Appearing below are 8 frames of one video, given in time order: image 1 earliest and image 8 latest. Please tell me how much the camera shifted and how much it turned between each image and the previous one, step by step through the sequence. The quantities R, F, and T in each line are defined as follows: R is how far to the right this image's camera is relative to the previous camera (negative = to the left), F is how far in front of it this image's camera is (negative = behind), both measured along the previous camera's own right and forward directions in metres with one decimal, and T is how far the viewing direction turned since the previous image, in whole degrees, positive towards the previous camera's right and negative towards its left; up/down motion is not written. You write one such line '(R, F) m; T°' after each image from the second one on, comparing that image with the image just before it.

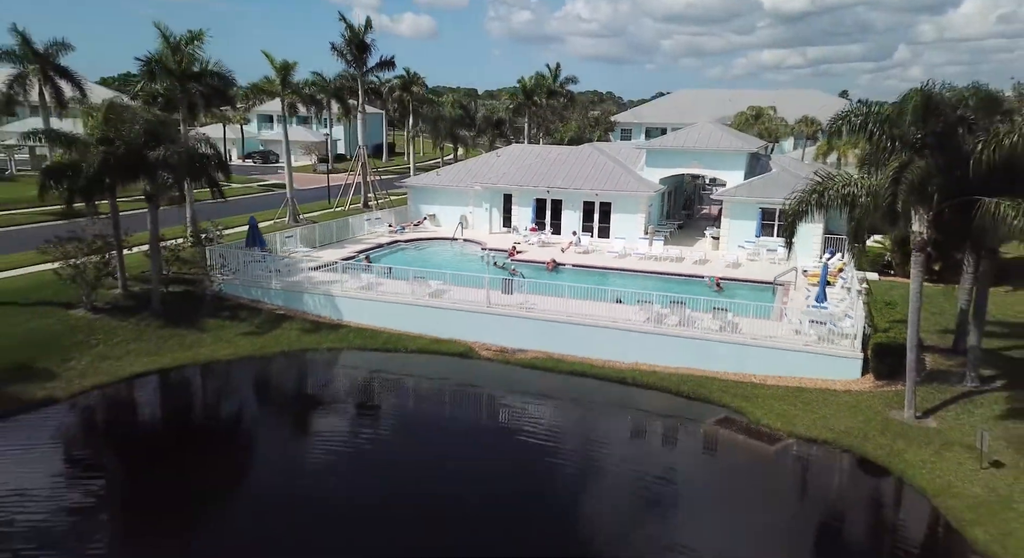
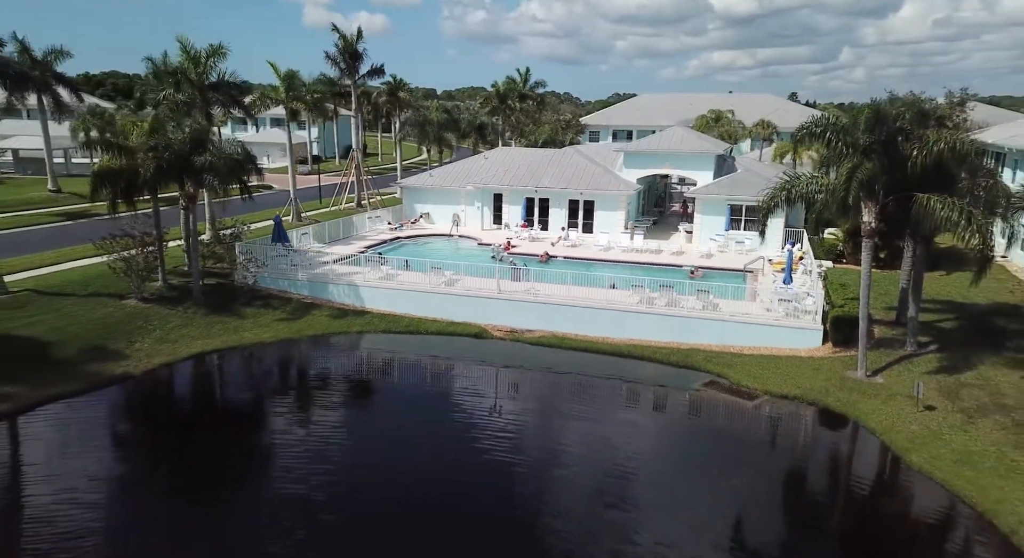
(-1.7, -2.7) m; +3°
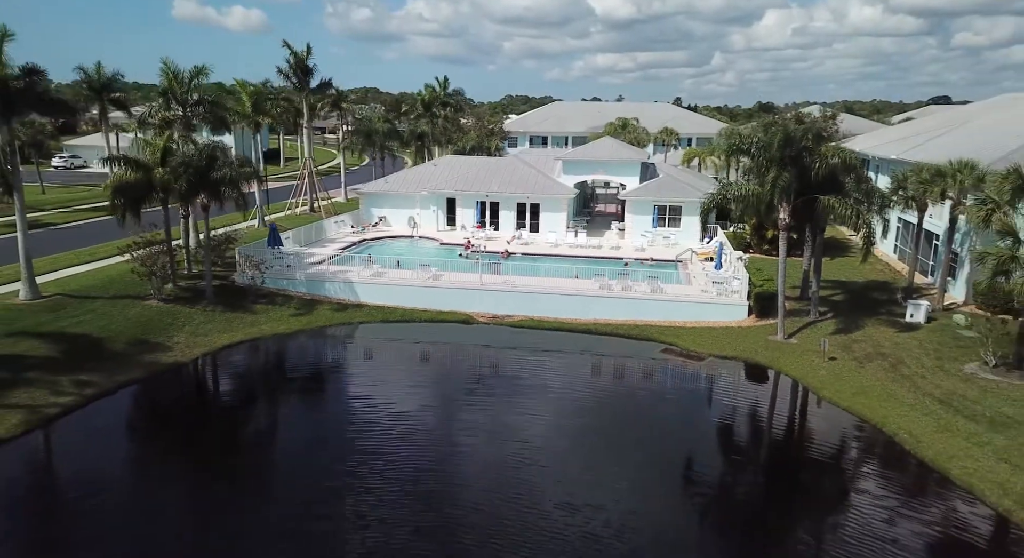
(-3.4, -3.7) m; +9°
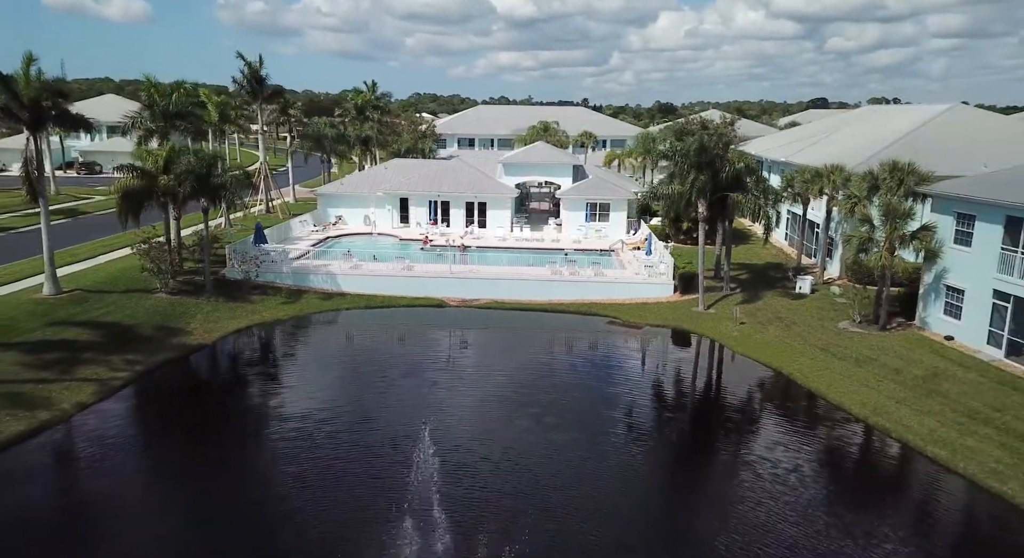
(-2.5, -4.3) m; +8°
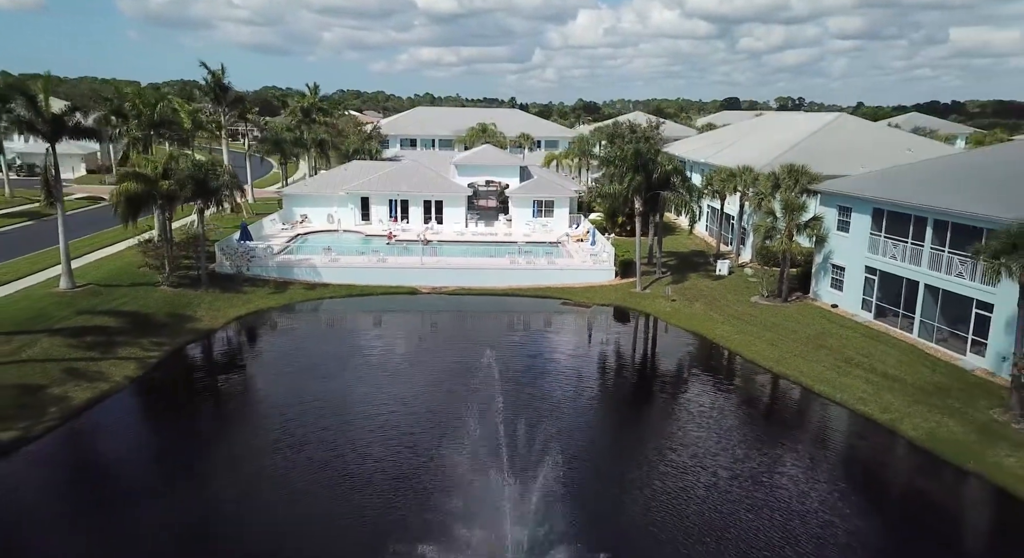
(-1.9, -4.3) m; +6°
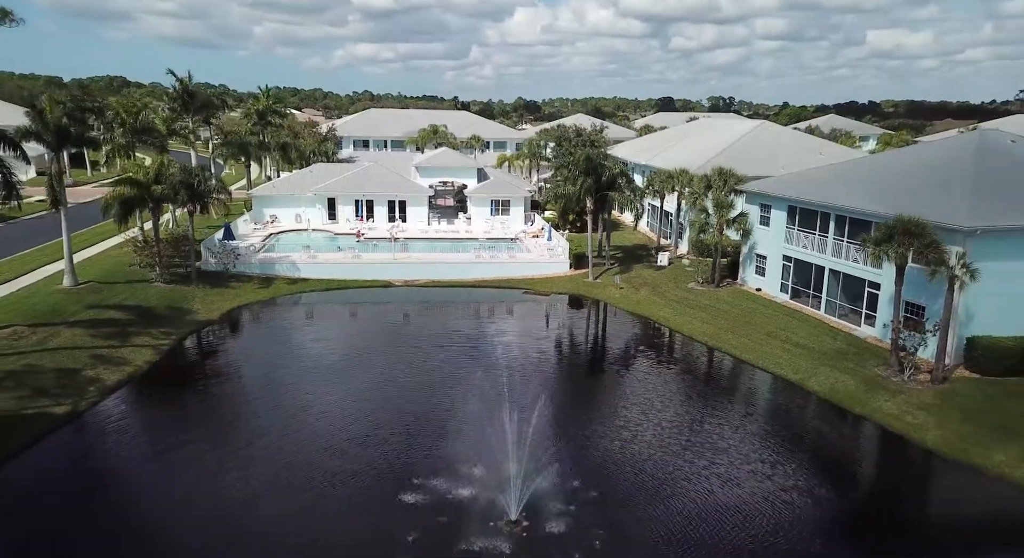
(-1.3, -3.6) m; +5°
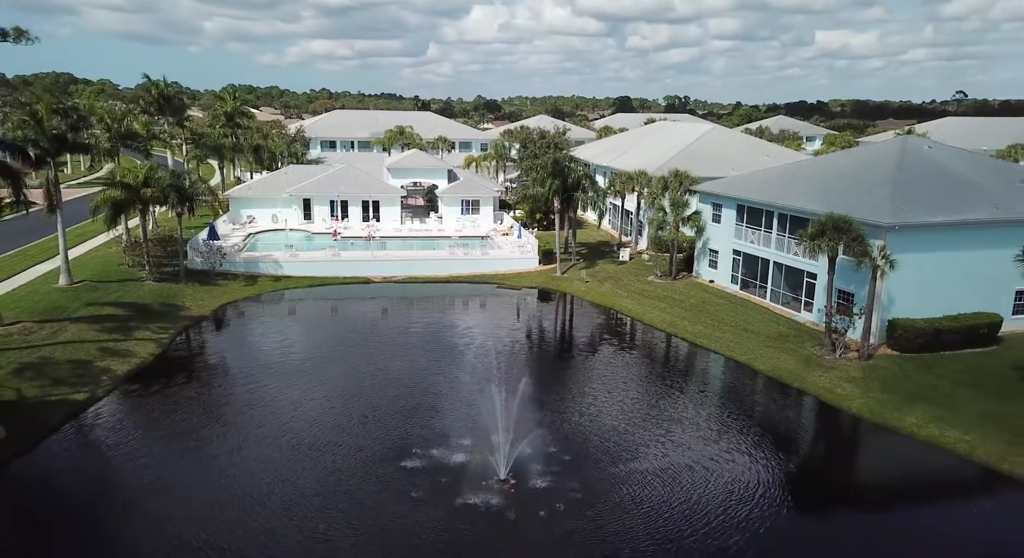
(-0.7, -2.5) m; +3°
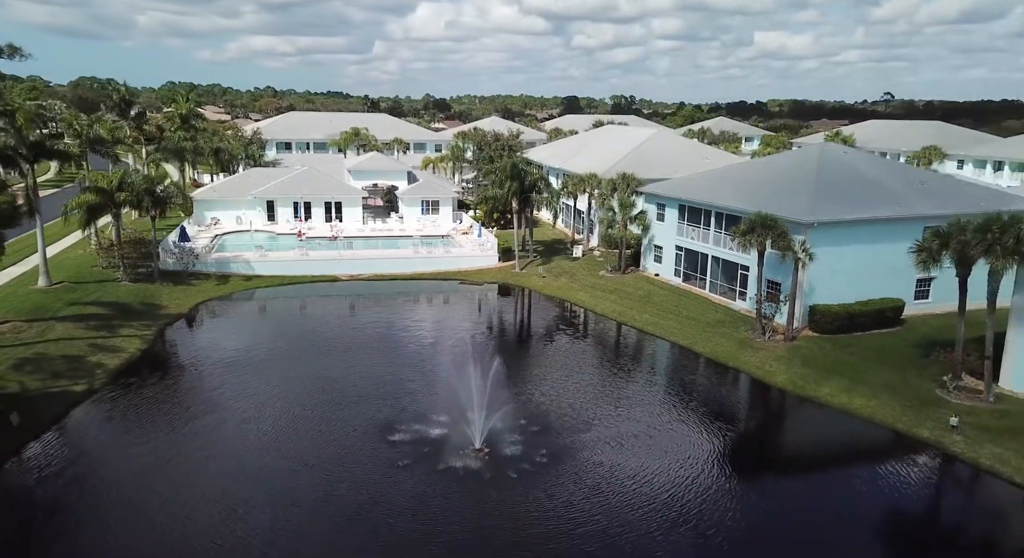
(-0.7, -2.6) m; +4°
